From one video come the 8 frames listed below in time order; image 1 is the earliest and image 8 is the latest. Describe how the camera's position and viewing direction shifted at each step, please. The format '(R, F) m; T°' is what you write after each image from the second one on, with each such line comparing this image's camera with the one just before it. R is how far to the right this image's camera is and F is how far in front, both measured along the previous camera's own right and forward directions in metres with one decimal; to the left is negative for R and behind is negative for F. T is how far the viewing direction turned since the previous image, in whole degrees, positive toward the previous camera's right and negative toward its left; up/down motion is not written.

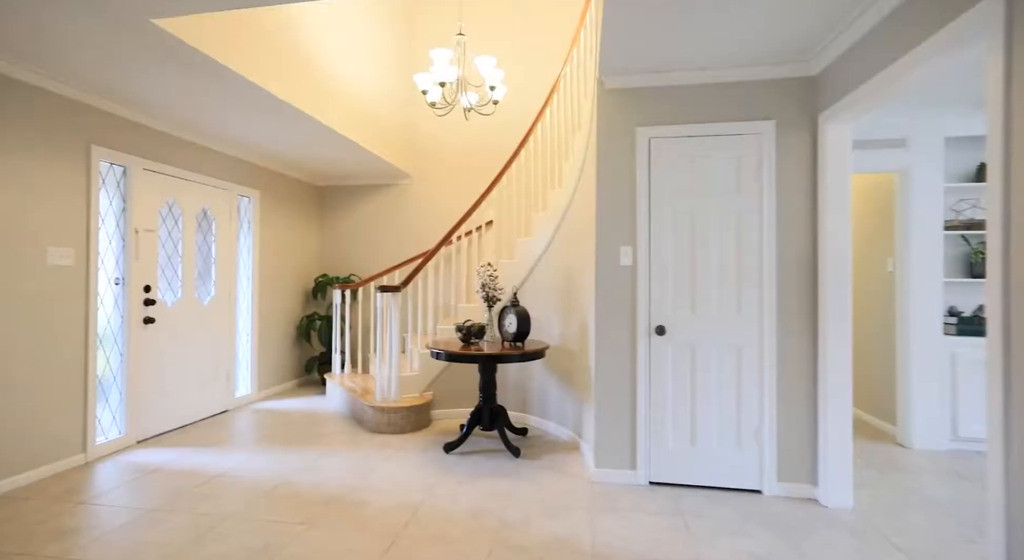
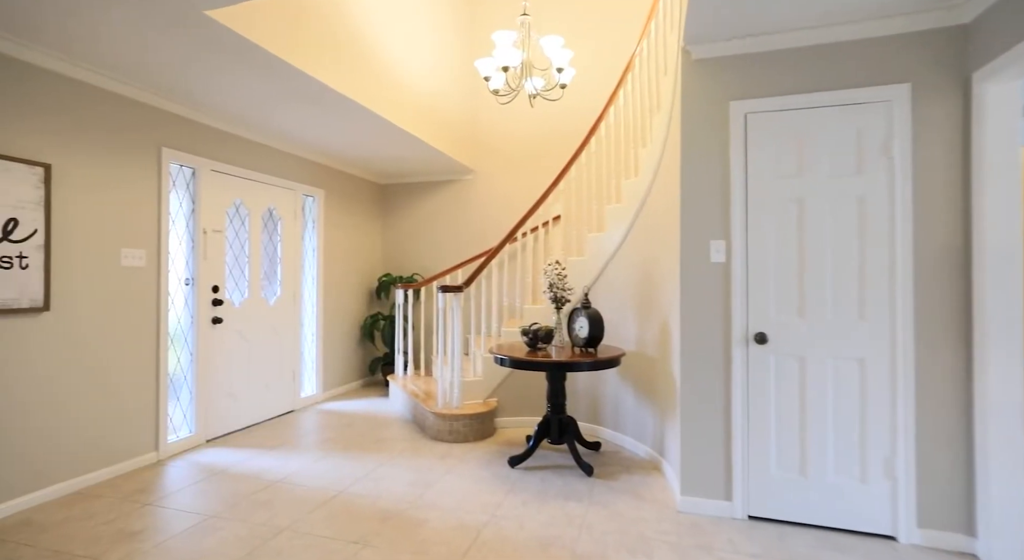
(0.0, +0.3) m; -7°
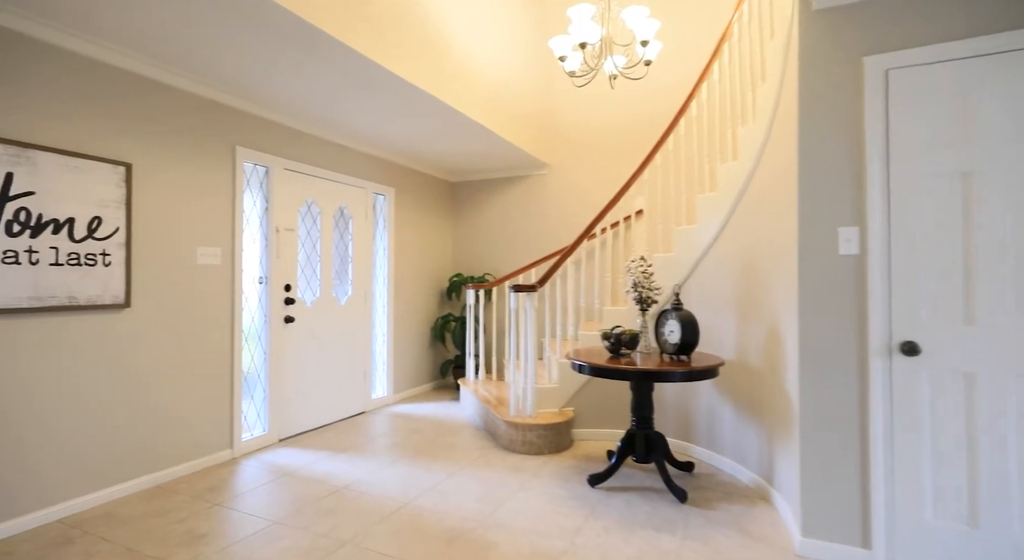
(0.0, +0.3) m; -8°
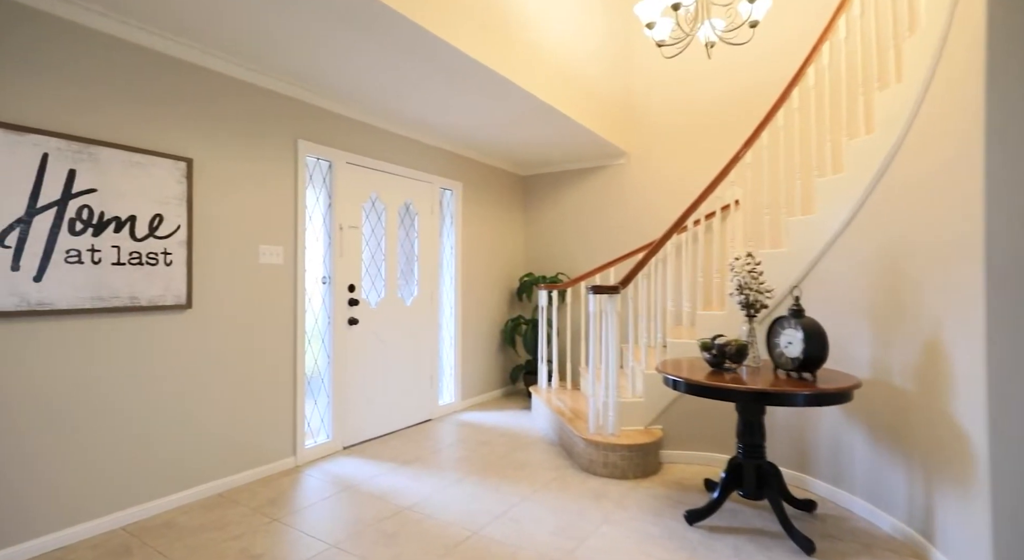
(-0.1, +0.4) m; -7°
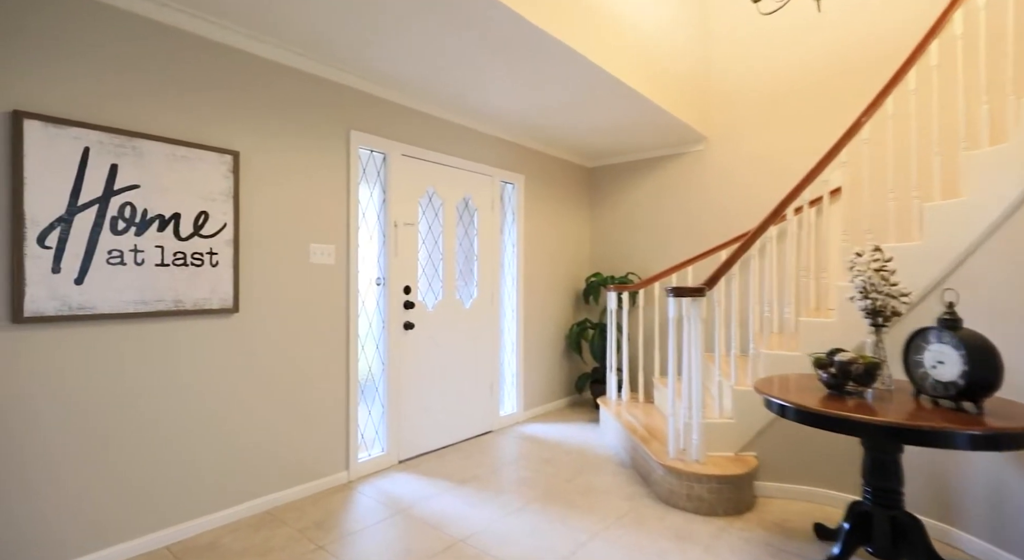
(-0.1, +0.4) m; -6°
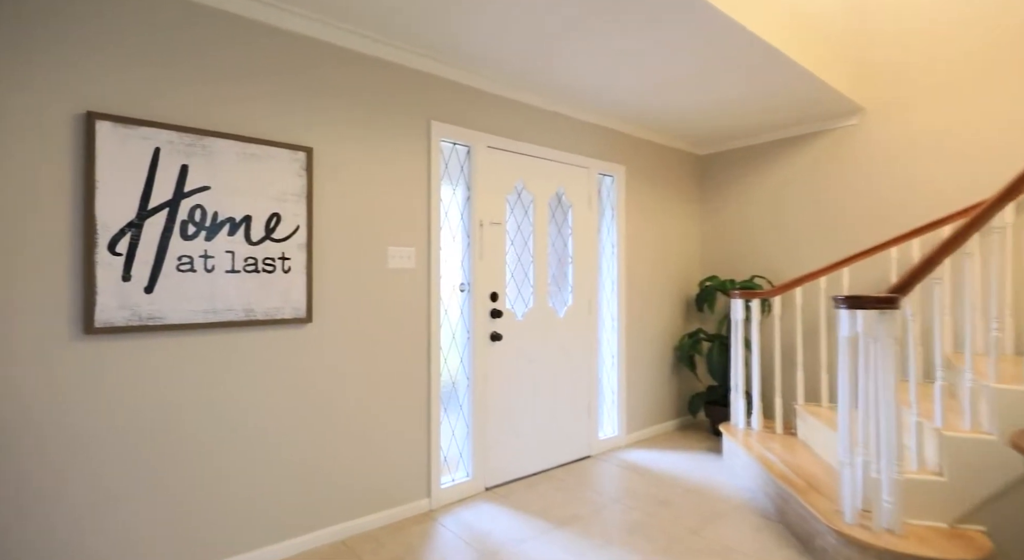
(0.0, +0.4) m; -10°
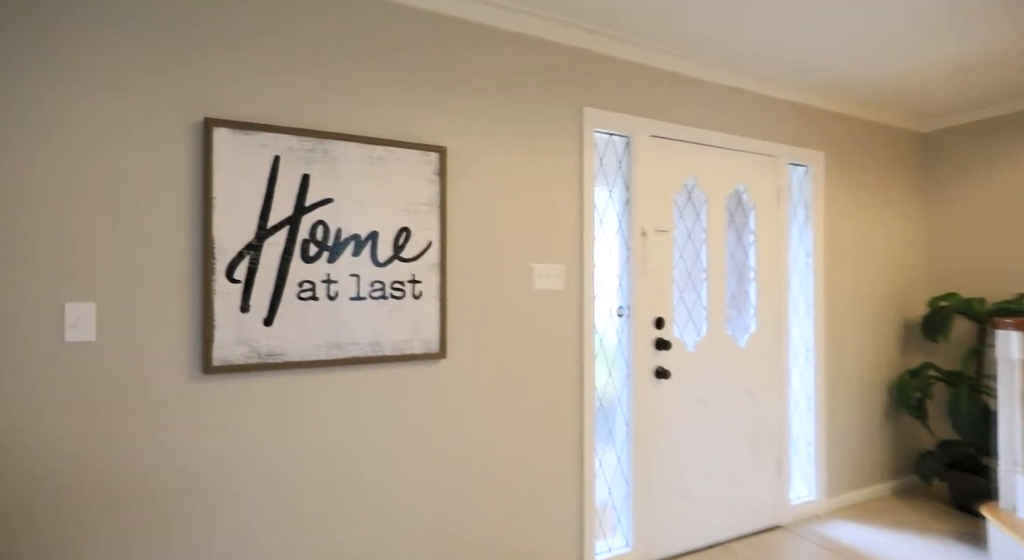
(-0.2, +0.5) m; -13°
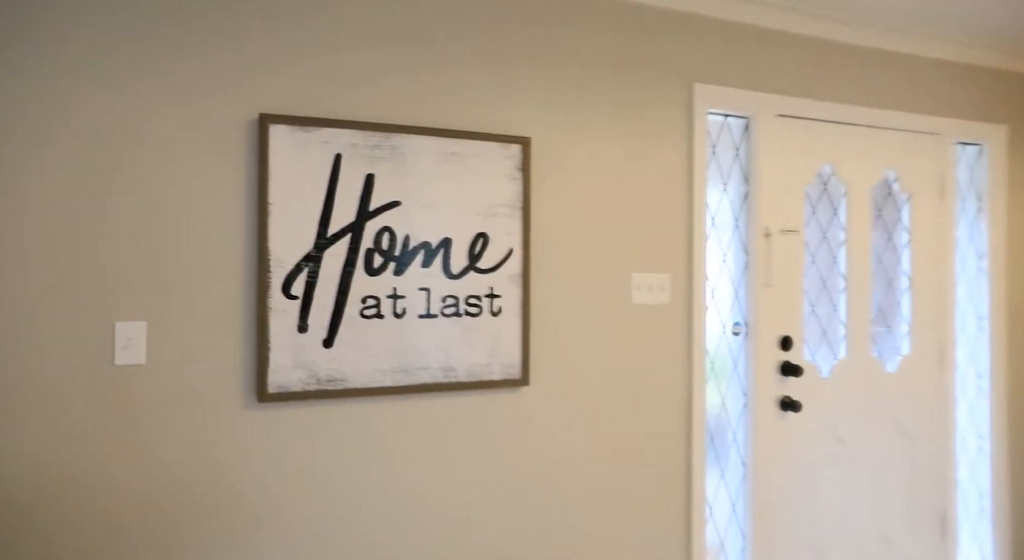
(-0.1, +0.3) m; -8°
